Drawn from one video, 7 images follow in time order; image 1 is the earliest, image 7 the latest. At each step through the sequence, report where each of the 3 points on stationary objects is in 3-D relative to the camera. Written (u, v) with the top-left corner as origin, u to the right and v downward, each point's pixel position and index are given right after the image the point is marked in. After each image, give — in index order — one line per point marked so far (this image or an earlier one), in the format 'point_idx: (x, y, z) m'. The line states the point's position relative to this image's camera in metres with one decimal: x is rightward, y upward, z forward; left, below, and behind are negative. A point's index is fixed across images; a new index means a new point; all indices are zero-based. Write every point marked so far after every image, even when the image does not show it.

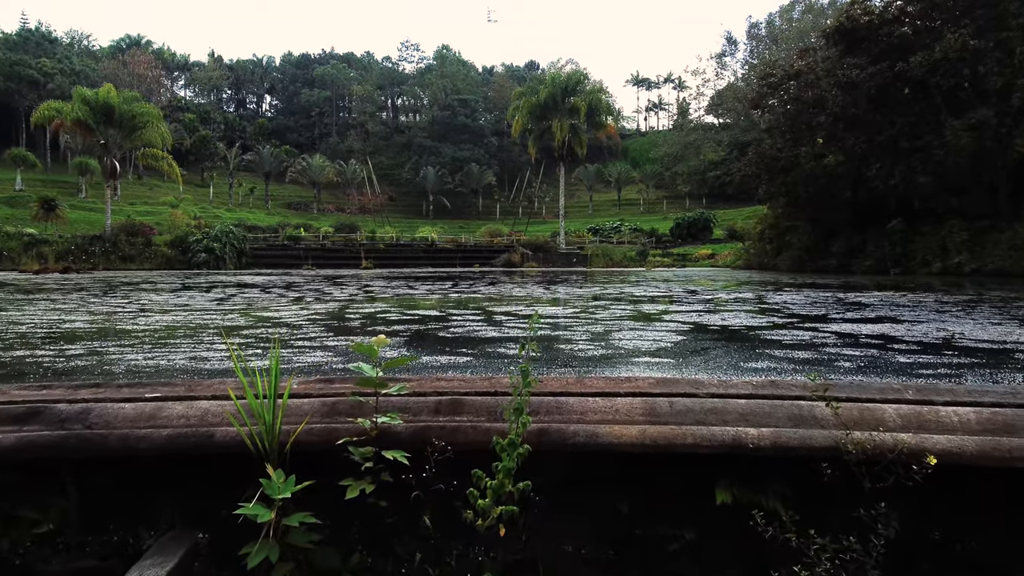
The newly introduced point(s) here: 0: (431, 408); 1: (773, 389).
0: (-0.3, -0.5, +2.8) m
1: (+1.1, -0.4, +3.0) m
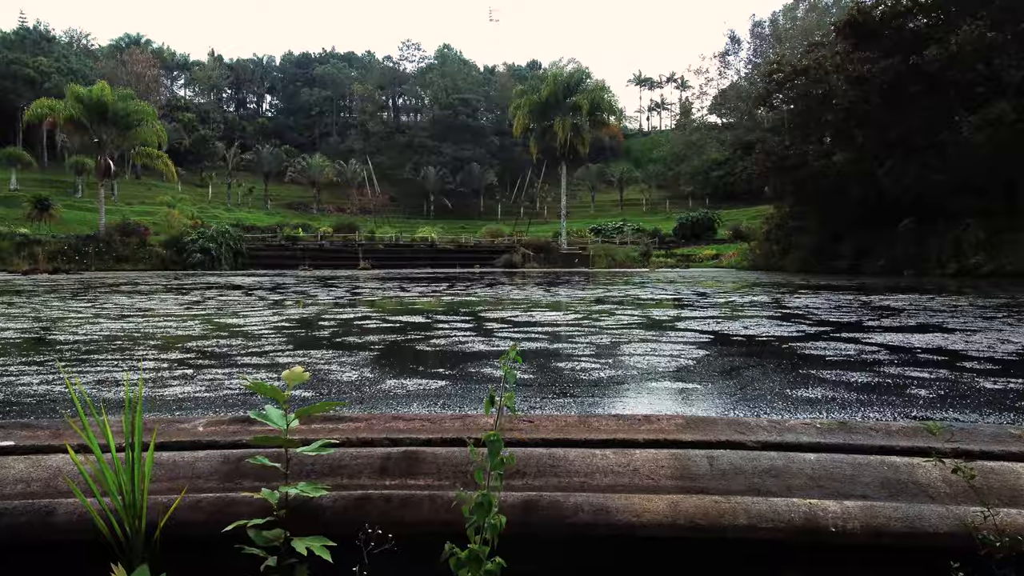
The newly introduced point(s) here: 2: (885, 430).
0: (-0.4, -0.5, +2.0) m
1: (+1.1, -0.5, +2.2) m
2: (+1.2, -0.5, +2.3) m
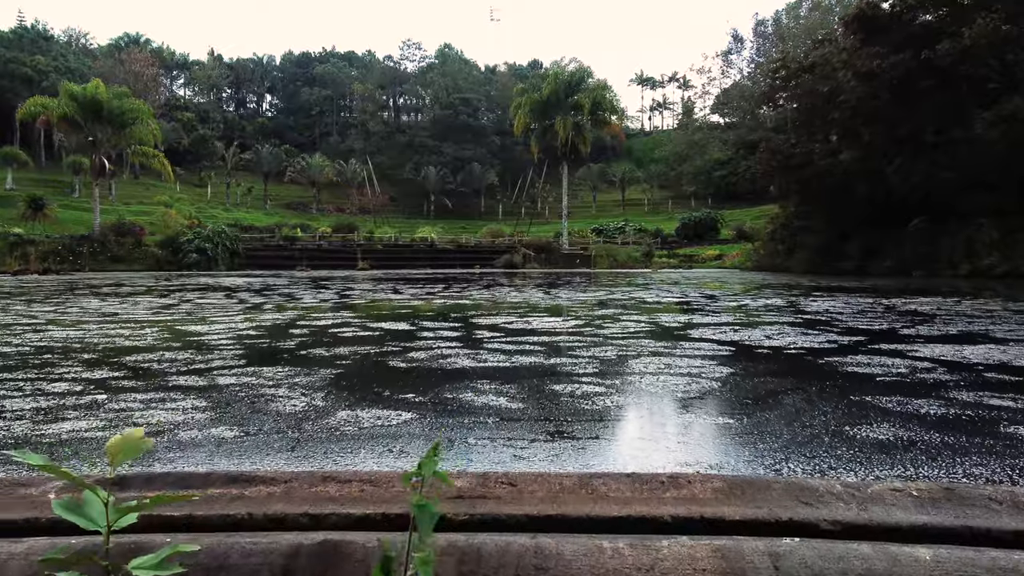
0: (-0.5, -0.5, +1.3) m
1: (+1.0, -0.5, +1.5) m
2: (+1.2, -0.5, +1.6) m
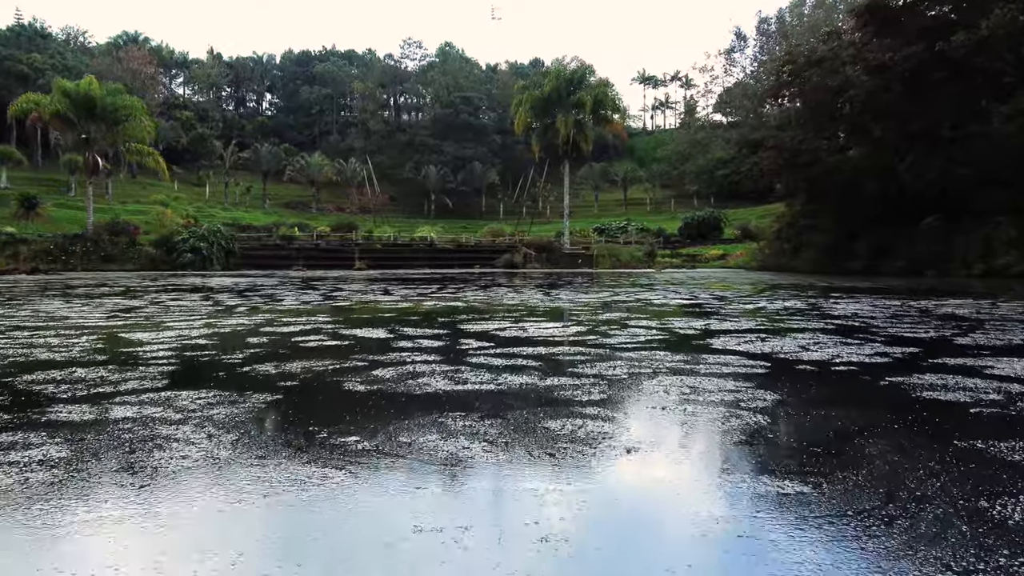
0: (-0.5, -0.6, +0.6) m
1: (+0.9, -0.5, +0.8) m
2: (+1.1, -0.5, +0.8) m
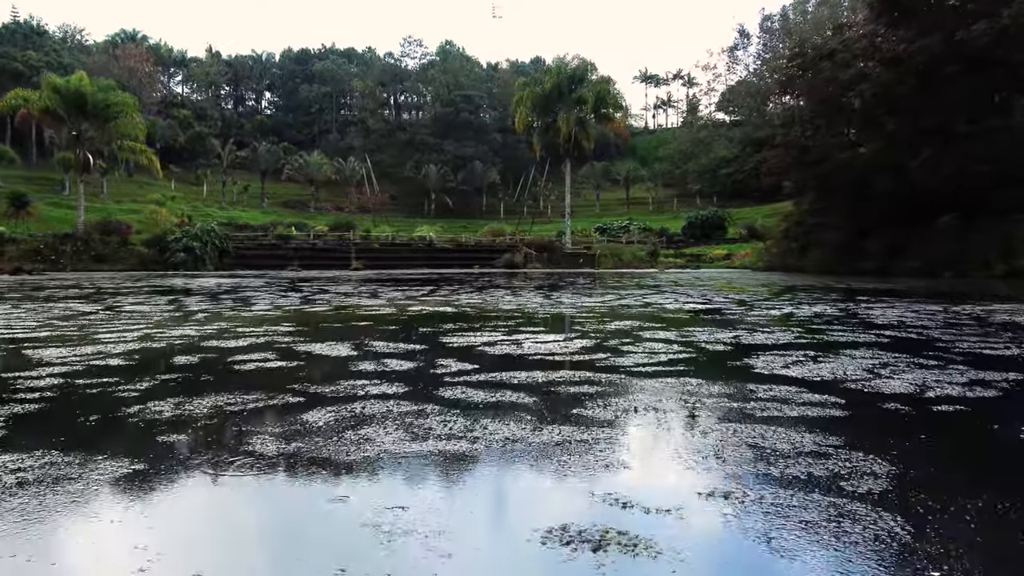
0: (-0.6, -0.6, -0.4) m
1: (+0.9, -0.6, -0.2) m
2: (+1.0, -0.6, -0.1) m
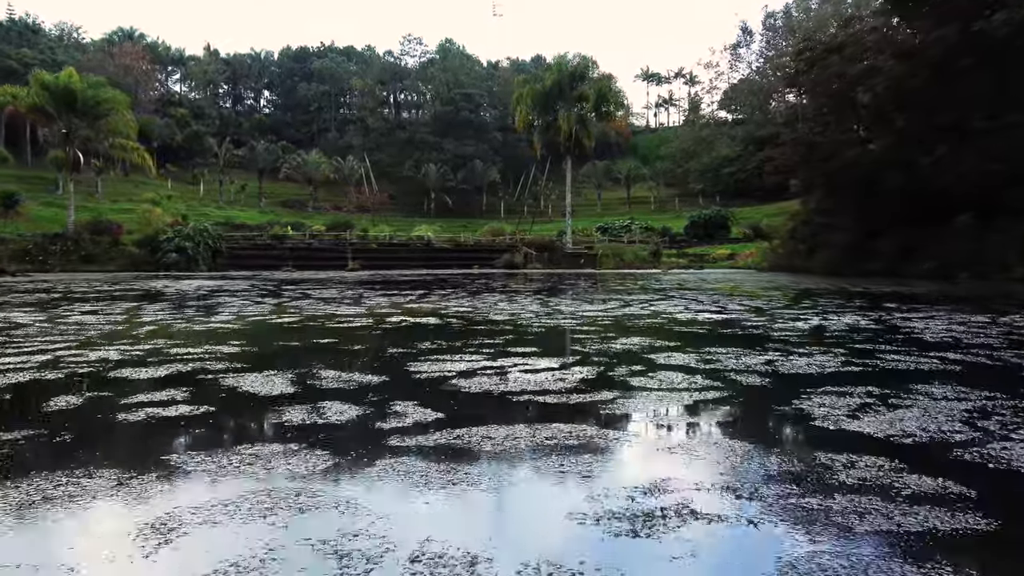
0: (-0.7, -0.7, -1.3) m
1: (+0.8, -0.7, -1.1) m
2: (+0.9, -0.6, -1.0) m
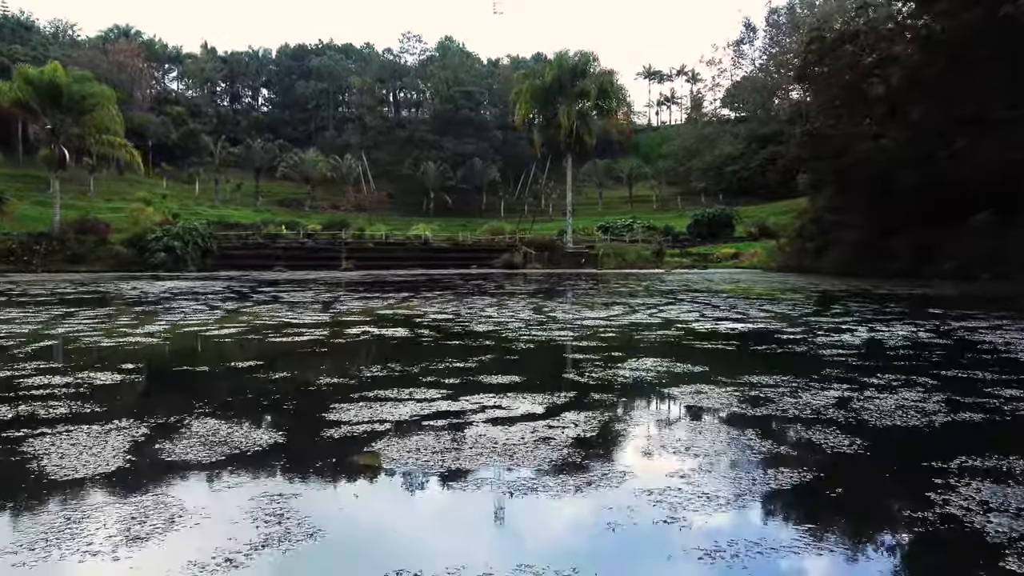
0: (-0.9, -0.7, -2.5) m
1: (+0.6, -0.7, -2.3) m
2: (+0.8, -0.7, -2.3) m
